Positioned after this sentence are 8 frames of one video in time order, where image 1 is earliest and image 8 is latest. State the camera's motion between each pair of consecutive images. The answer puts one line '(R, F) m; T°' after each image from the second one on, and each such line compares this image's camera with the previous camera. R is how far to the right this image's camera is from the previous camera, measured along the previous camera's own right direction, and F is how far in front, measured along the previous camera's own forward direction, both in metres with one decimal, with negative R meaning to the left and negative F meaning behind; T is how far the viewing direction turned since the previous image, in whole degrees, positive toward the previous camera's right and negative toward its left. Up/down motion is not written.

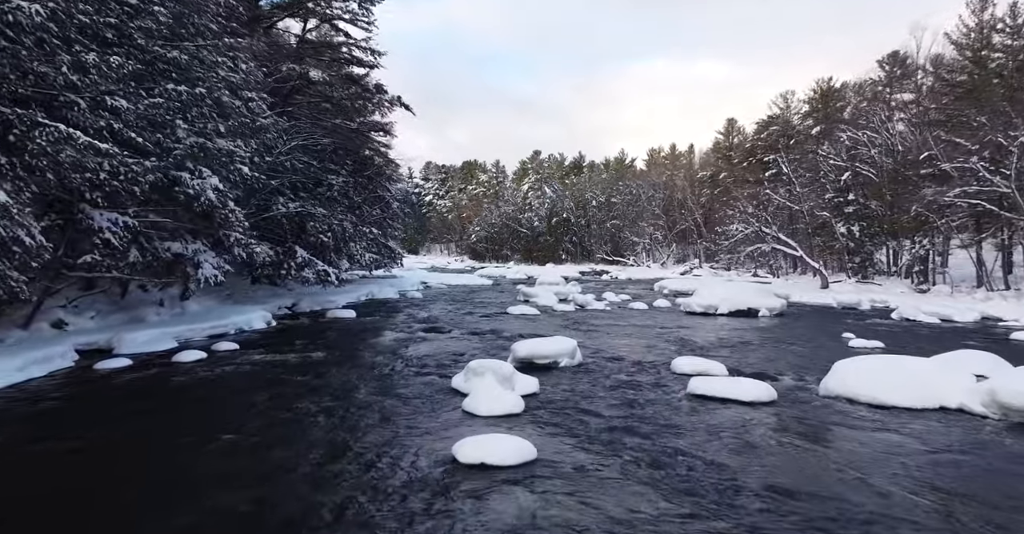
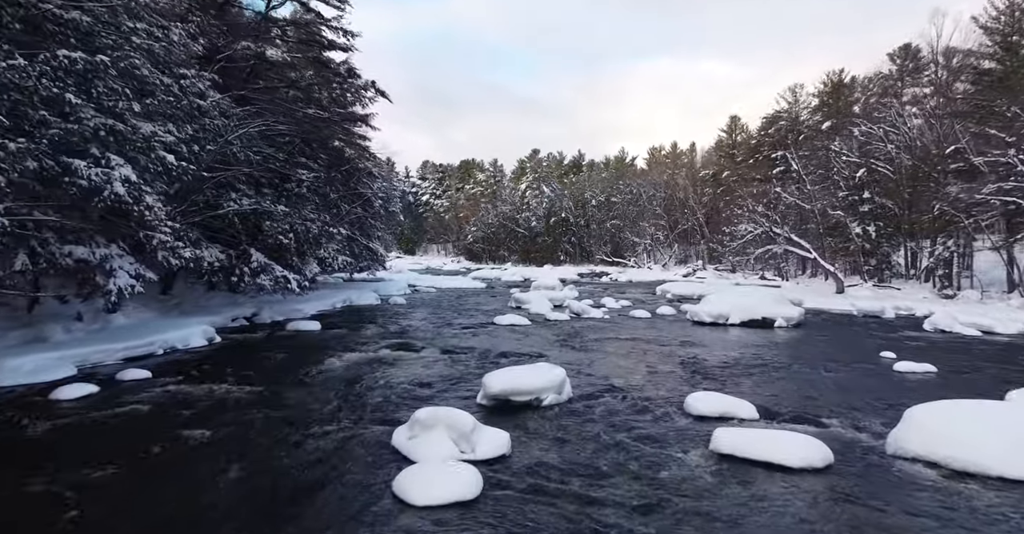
(+0.4, +2.3) m; 0°
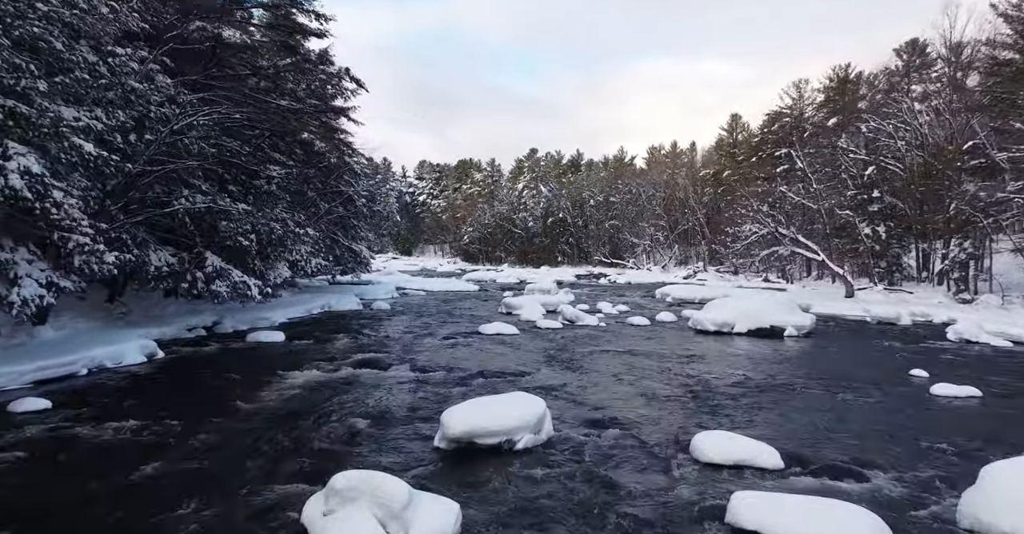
(+0.4, +1.7) m; 0°
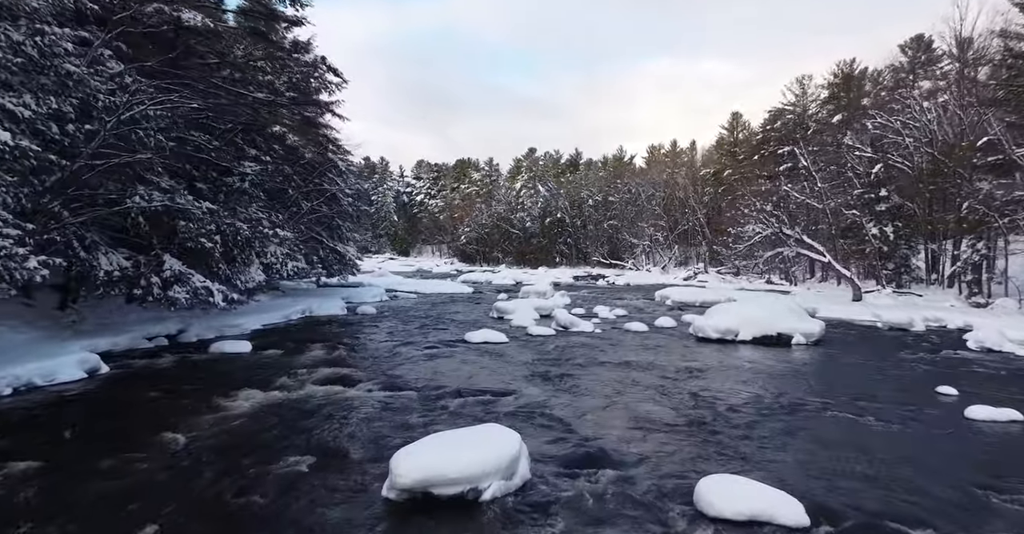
(+0.3, +1.2) m; 0°
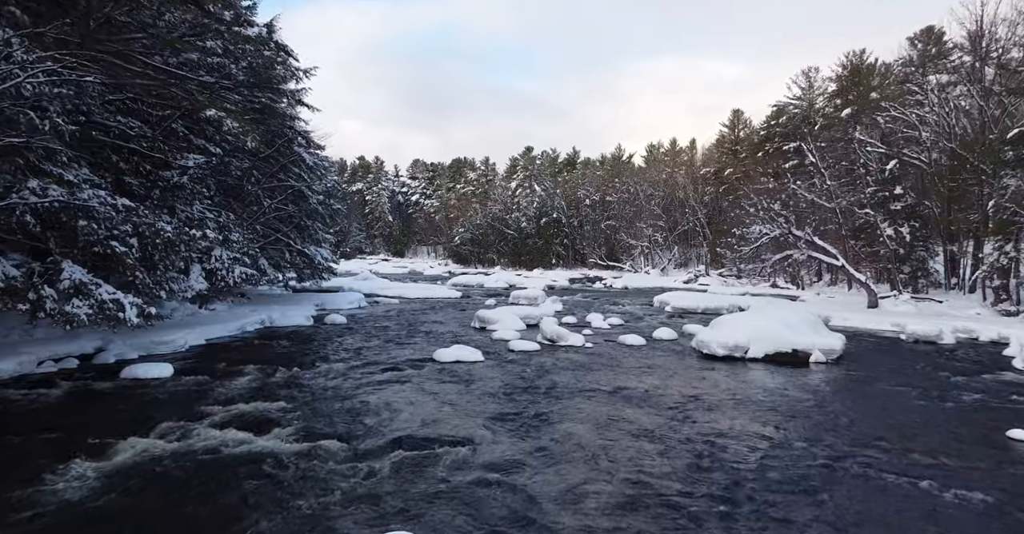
(+0.6, +2.3) m; 0°
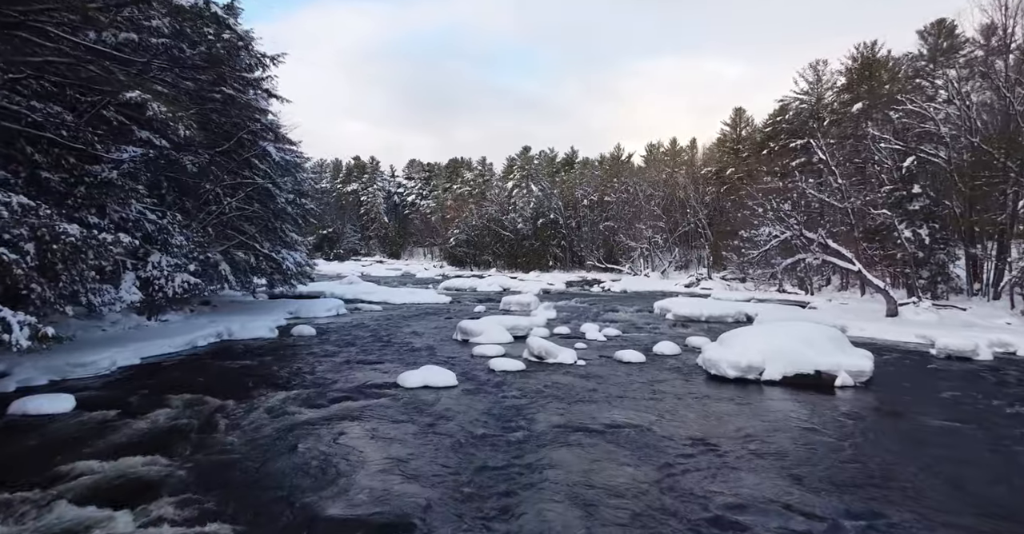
(+0.4, +2.1) m; 0°
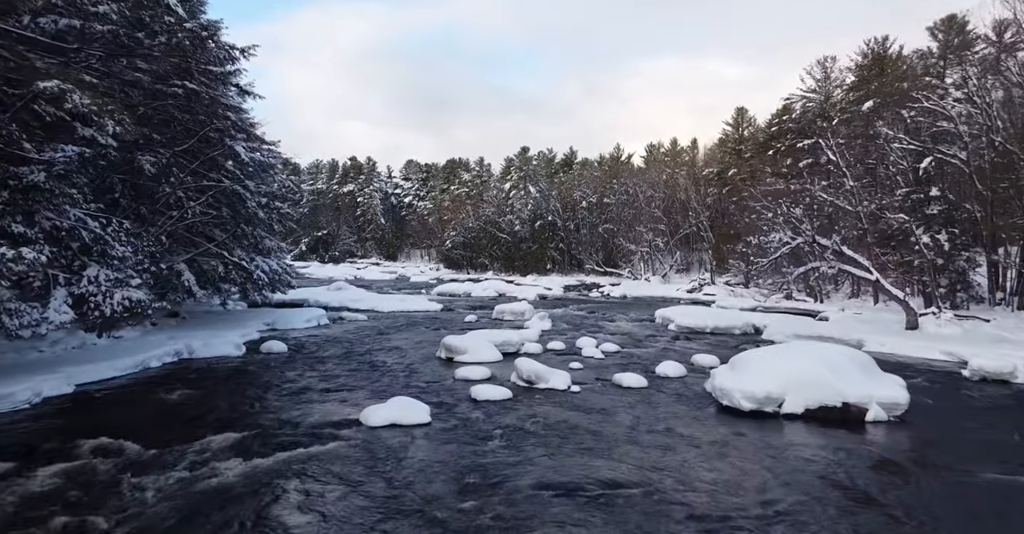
(+0.3, +1.7) m; 0°
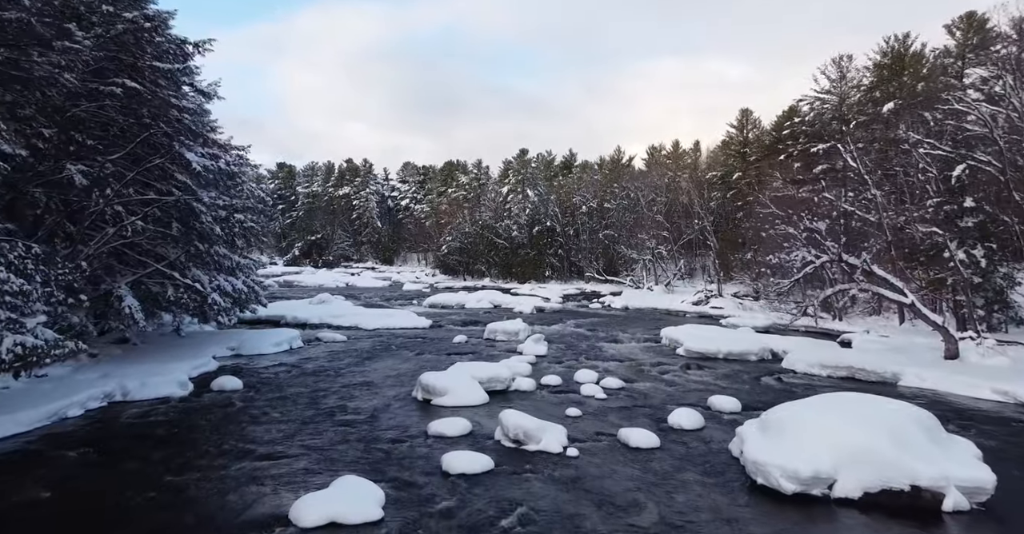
(+0.3, +2.5) m; 0°
